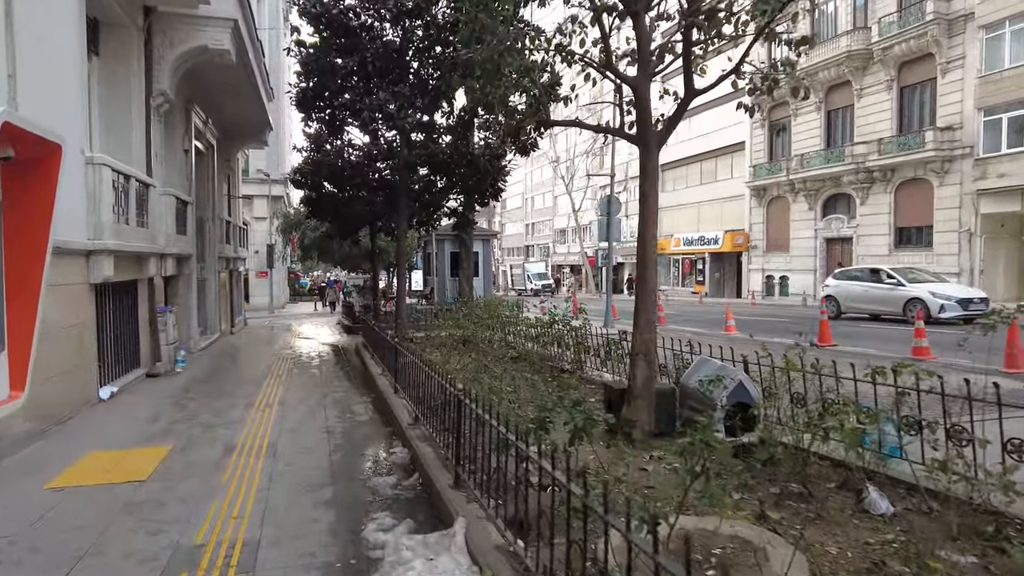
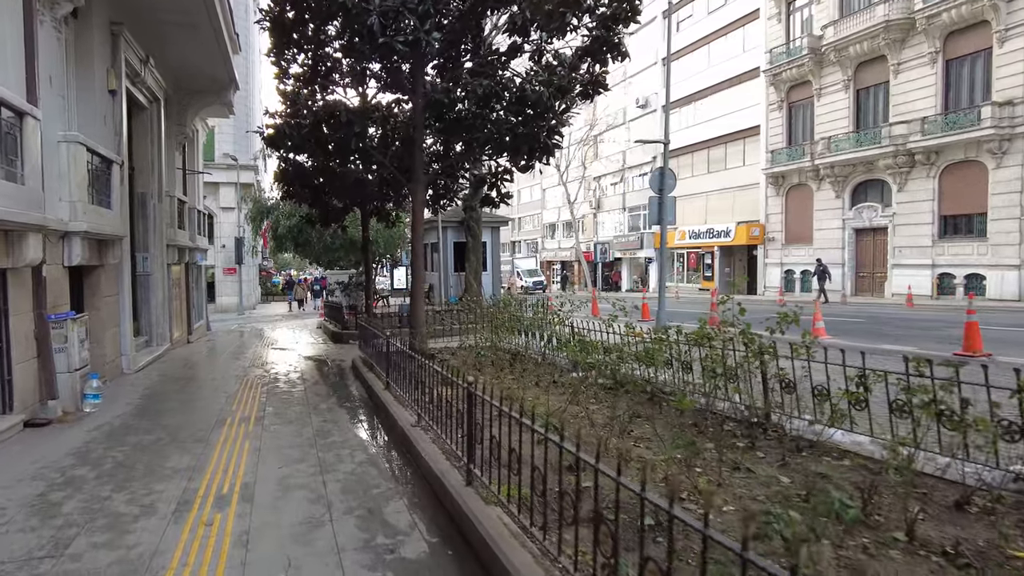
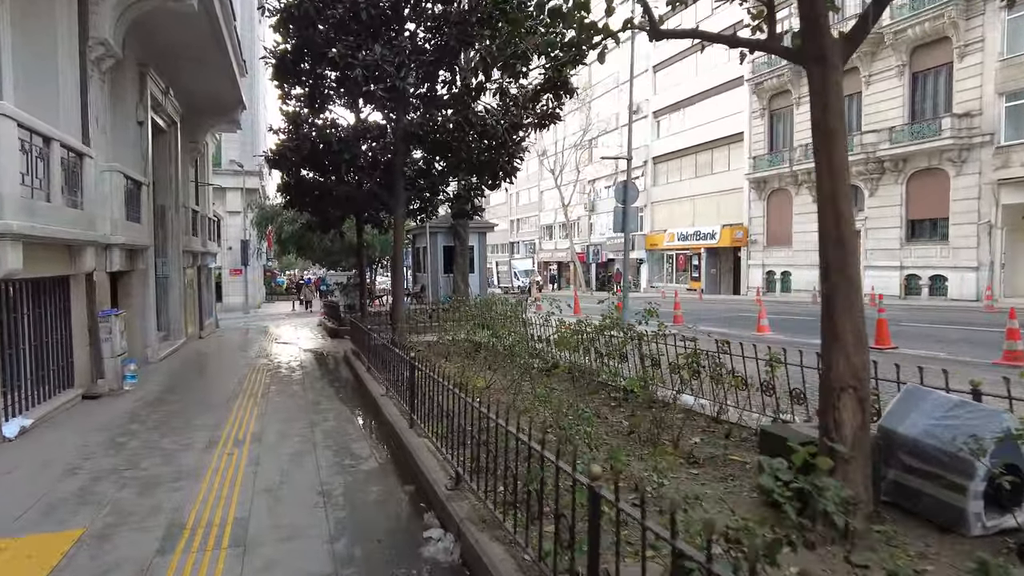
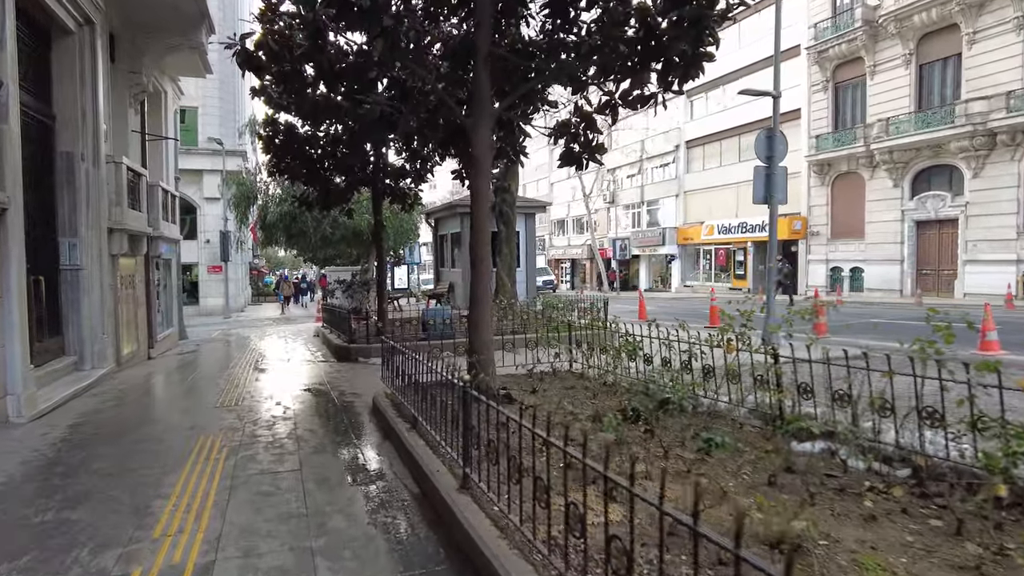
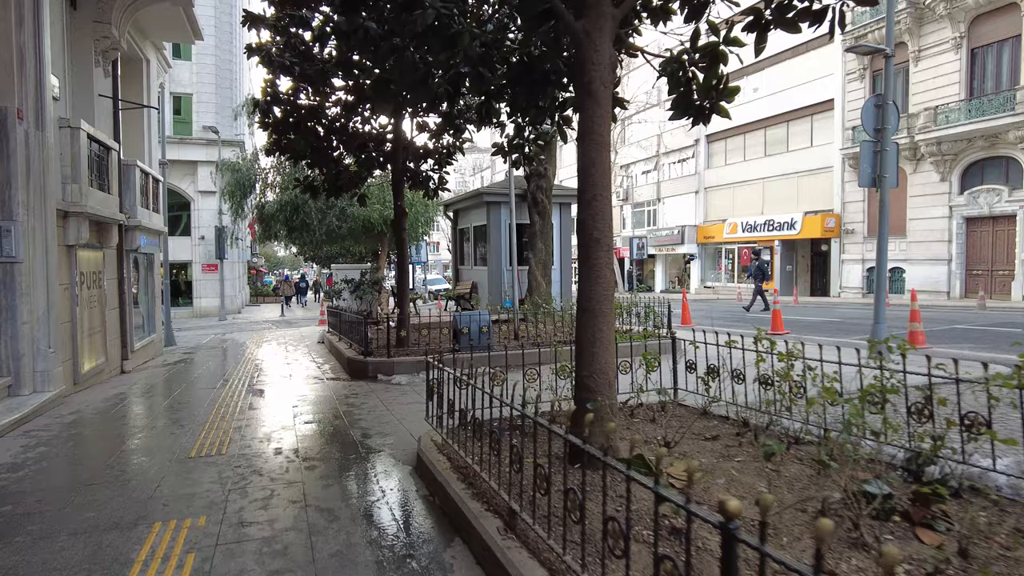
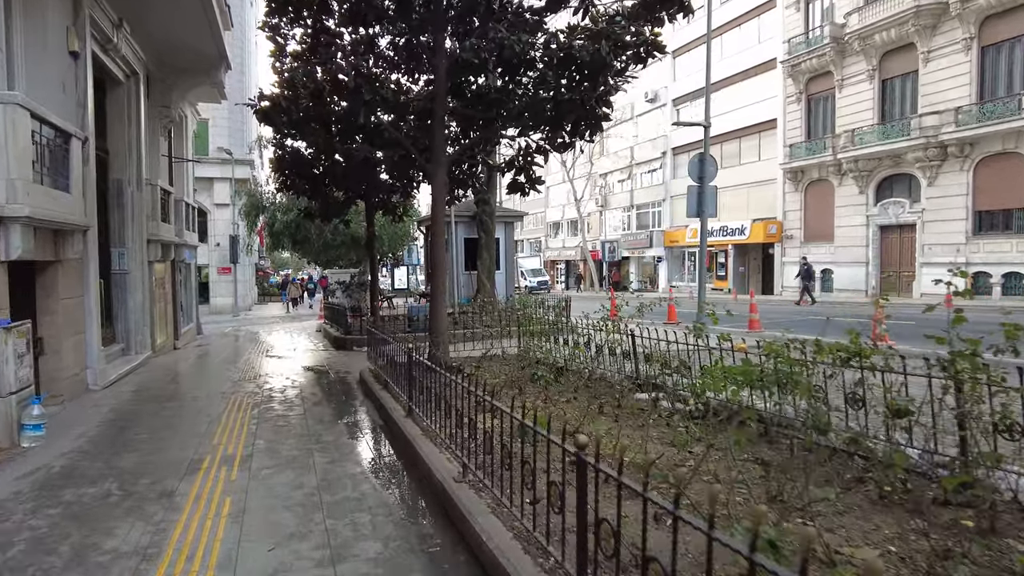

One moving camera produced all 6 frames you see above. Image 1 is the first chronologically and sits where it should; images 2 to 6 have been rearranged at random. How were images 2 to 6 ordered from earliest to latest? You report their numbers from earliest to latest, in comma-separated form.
3, 2, 6, 4, 5
